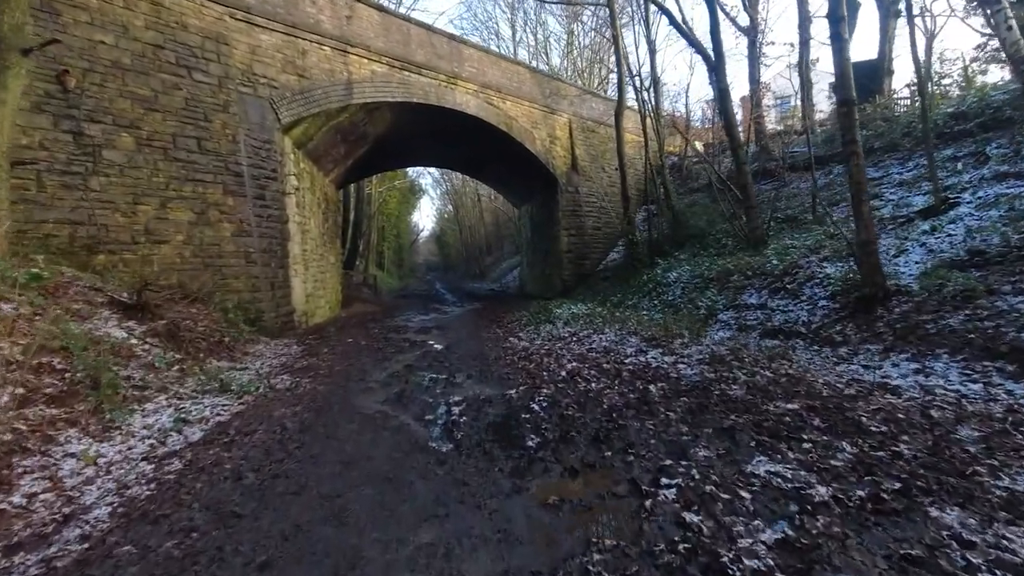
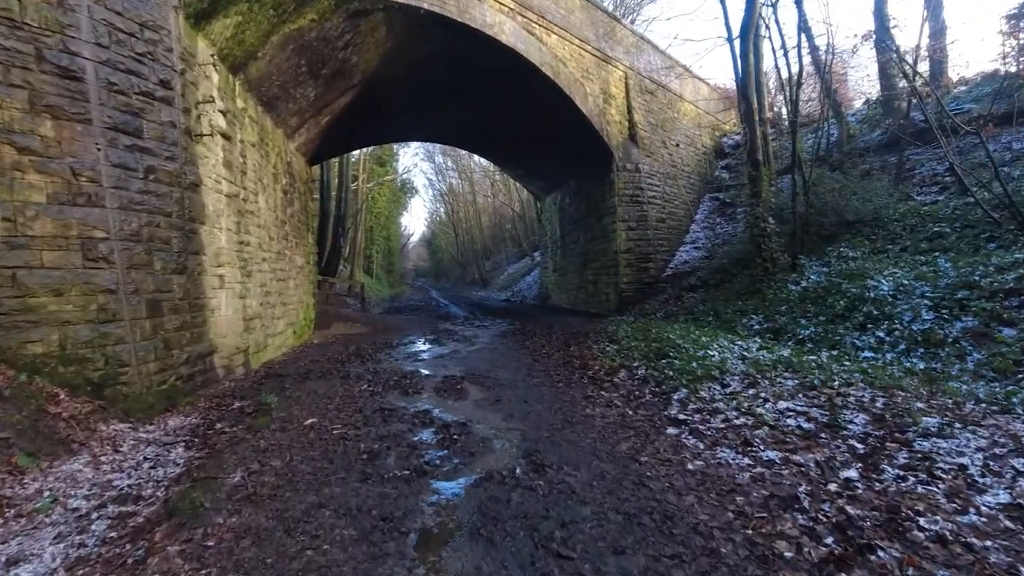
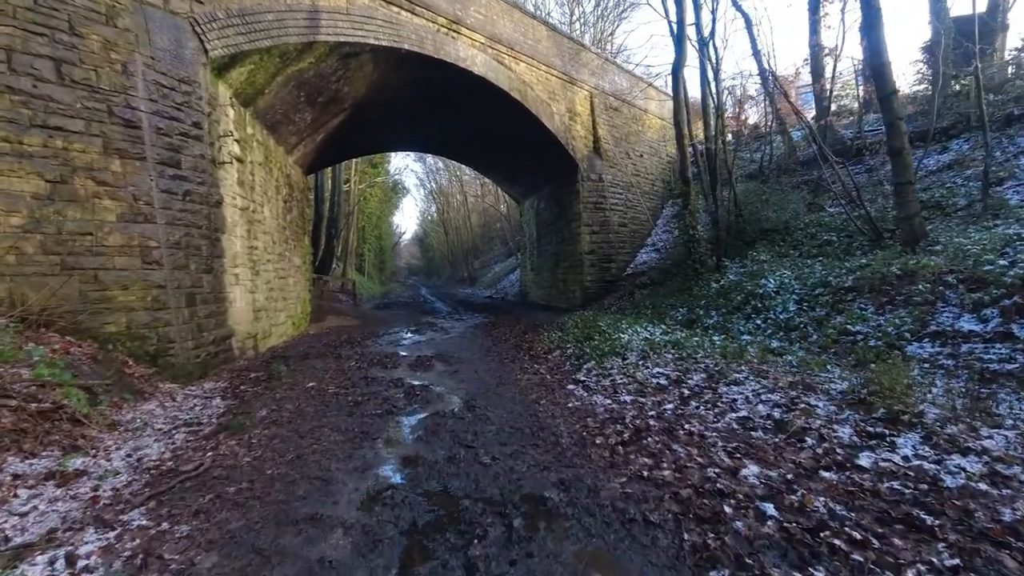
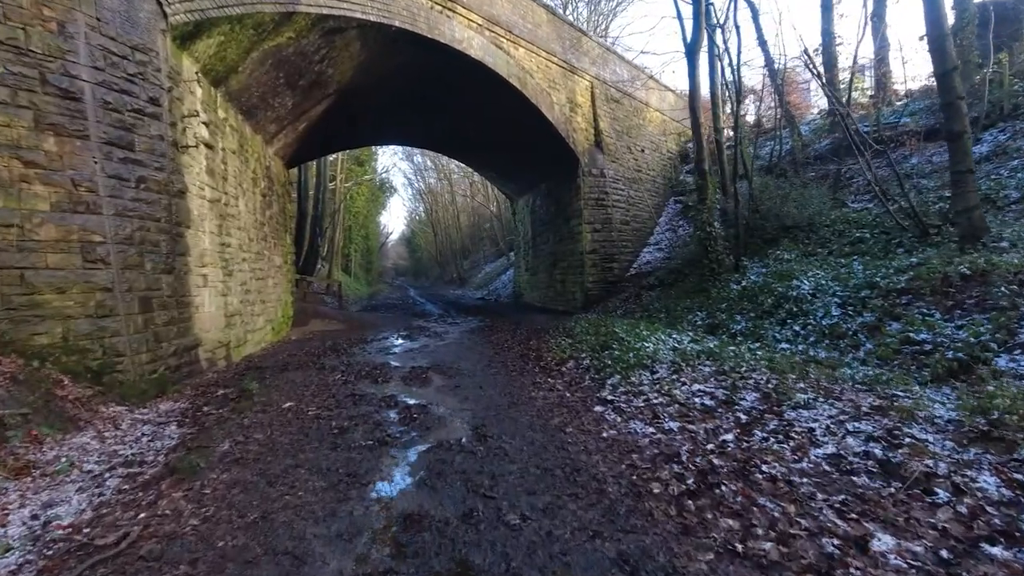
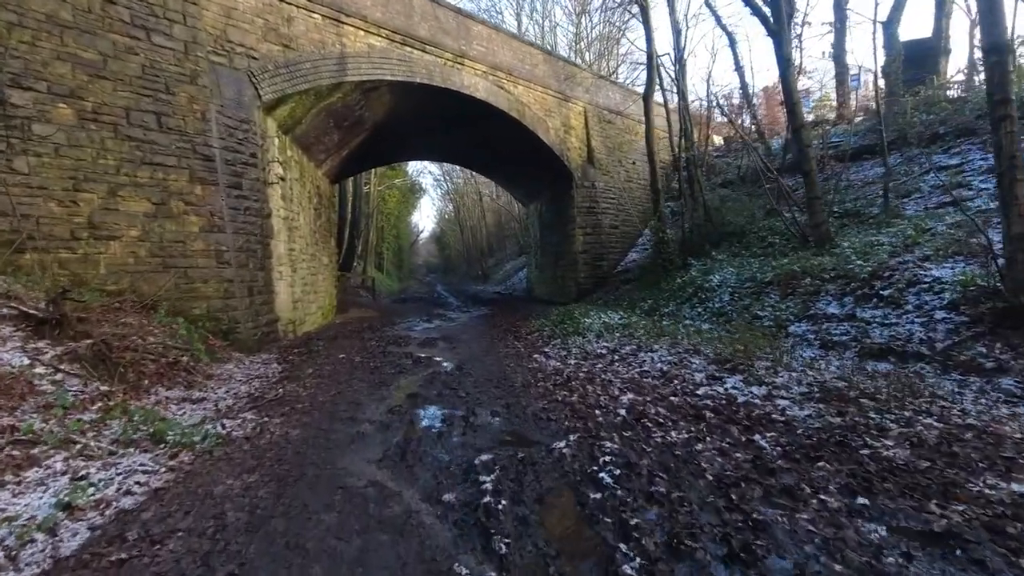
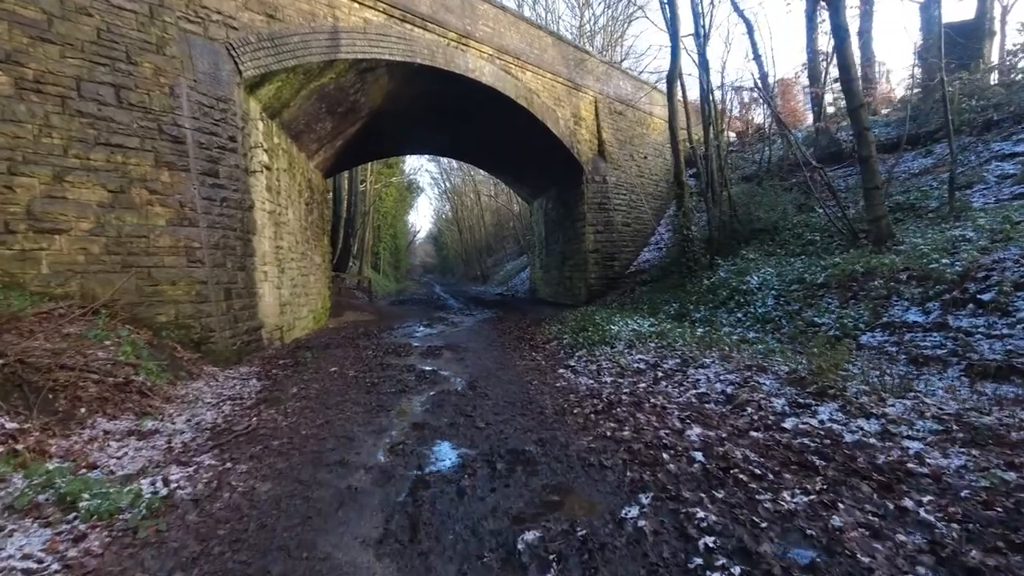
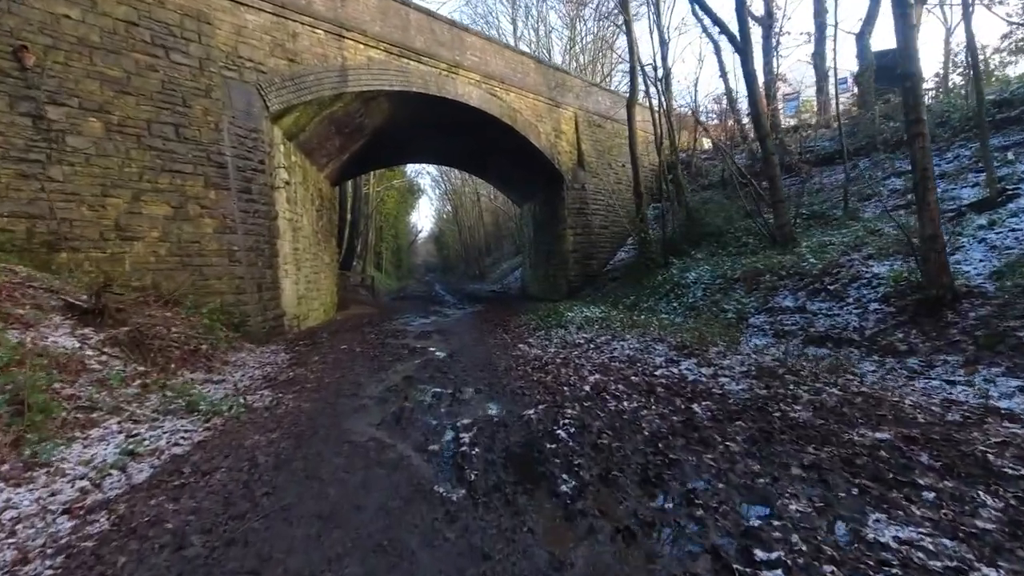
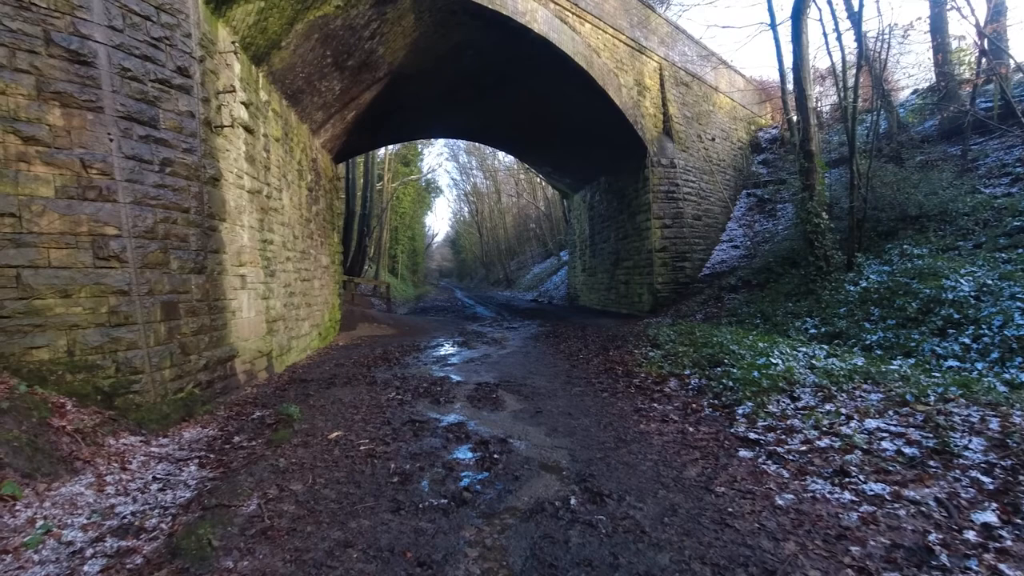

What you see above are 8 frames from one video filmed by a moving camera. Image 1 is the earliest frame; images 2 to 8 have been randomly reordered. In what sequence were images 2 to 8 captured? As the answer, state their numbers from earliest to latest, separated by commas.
7, 5, 6, 3, 4, 2, 8
